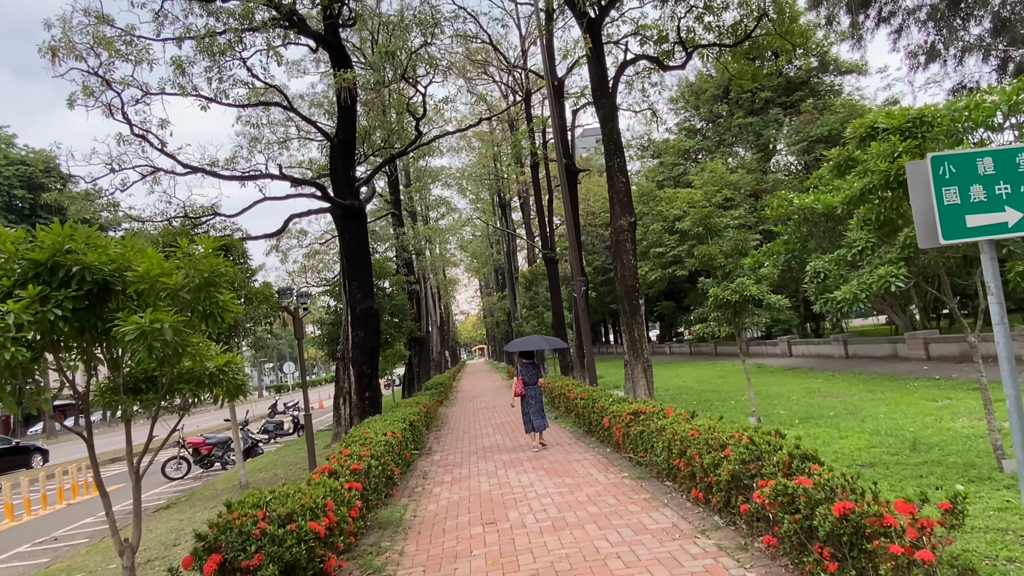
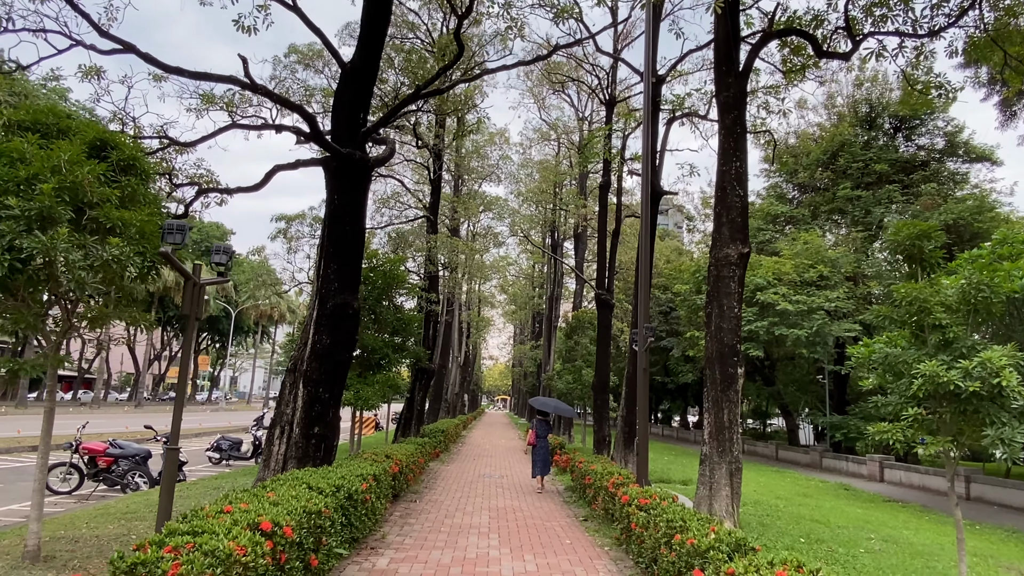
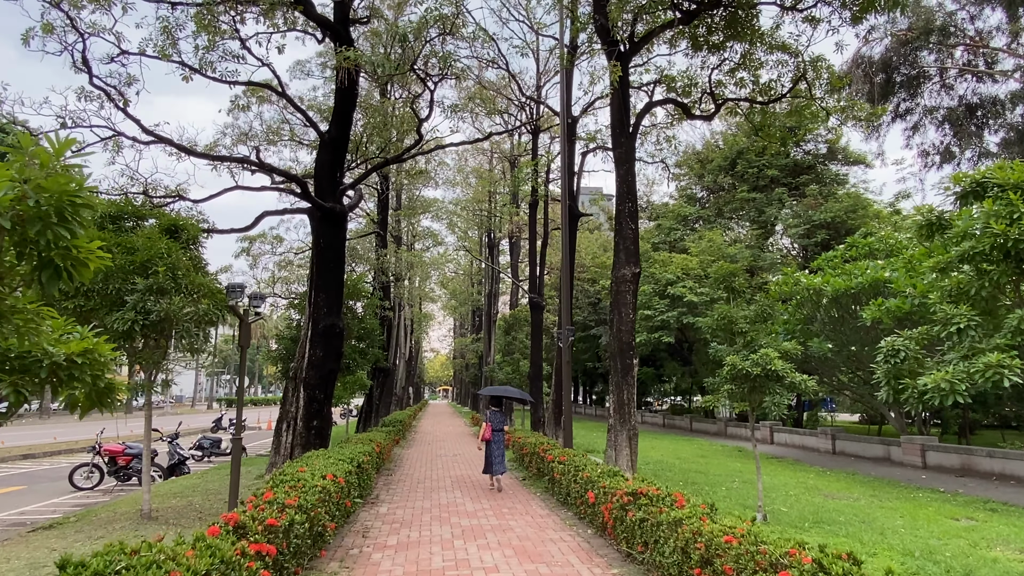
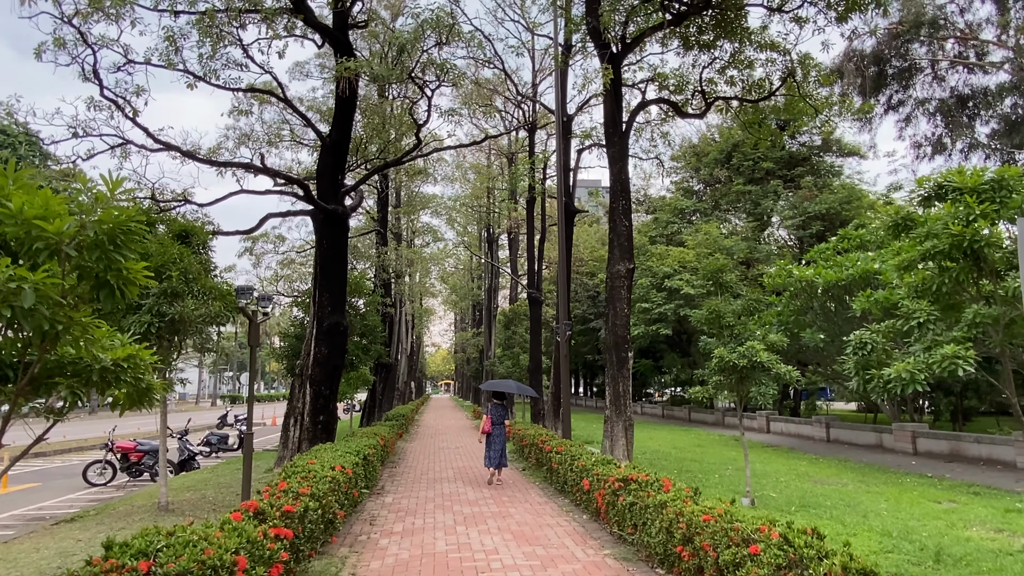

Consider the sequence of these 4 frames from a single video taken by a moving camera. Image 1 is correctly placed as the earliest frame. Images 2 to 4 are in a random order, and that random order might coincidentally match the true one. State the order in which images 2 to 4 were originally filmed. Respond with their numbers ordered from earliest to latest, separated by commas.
4, 3, 2
